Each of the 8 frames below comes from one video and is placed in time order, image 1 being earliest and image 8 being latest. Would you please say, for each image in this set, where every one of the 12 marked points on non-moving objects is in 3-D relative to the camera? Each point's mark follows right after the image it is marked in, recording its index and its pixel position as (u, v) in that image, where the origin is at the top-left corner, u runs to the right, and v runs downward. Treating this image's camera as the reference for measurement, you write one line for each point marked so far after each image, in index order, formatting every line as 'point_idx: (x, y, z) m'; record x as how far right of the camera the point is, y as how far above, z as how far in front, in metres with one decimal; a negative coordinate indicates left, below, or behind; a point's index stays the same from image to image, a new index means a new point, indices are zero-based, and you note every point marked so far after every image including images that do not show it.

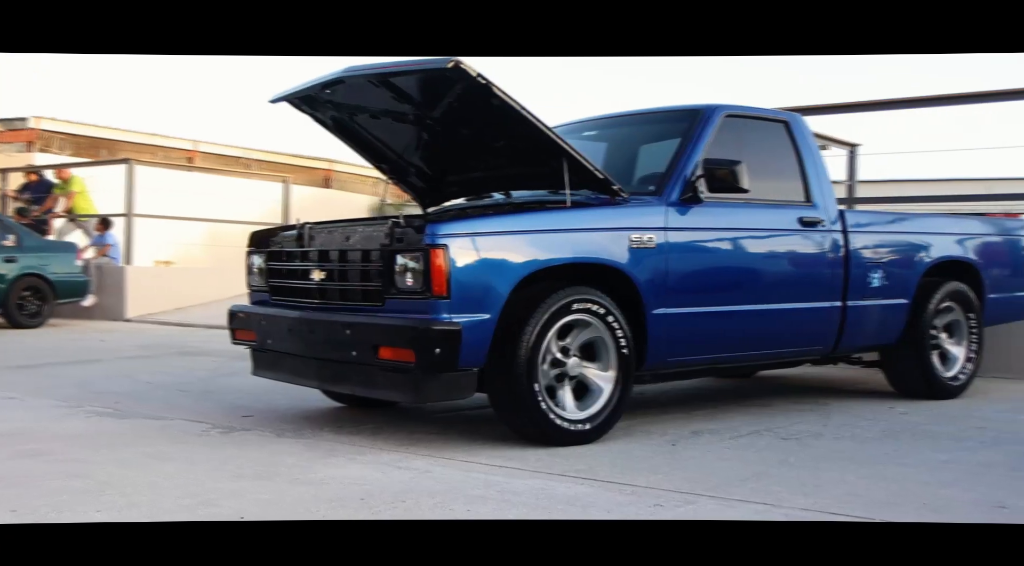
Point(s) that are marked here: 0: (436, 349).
0: (-0.3, -0.3, +5.2) m
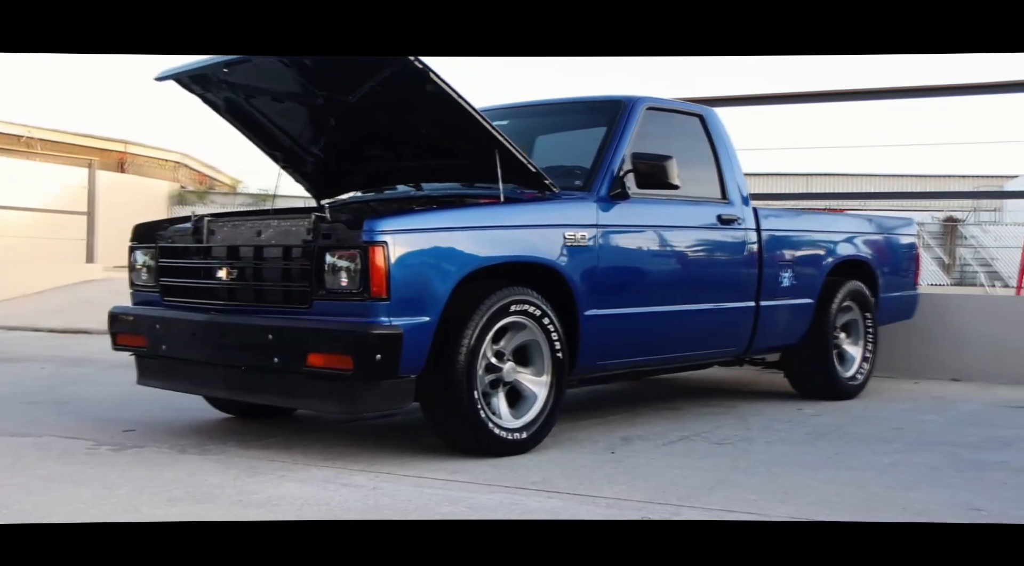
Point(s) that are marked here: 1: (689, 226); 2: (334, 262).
0: (-0.5, -0.3, +4.7) m
1: (+0.9, +0.3, +6.2) m
2: (-0.8, +0.1, +4.9) m
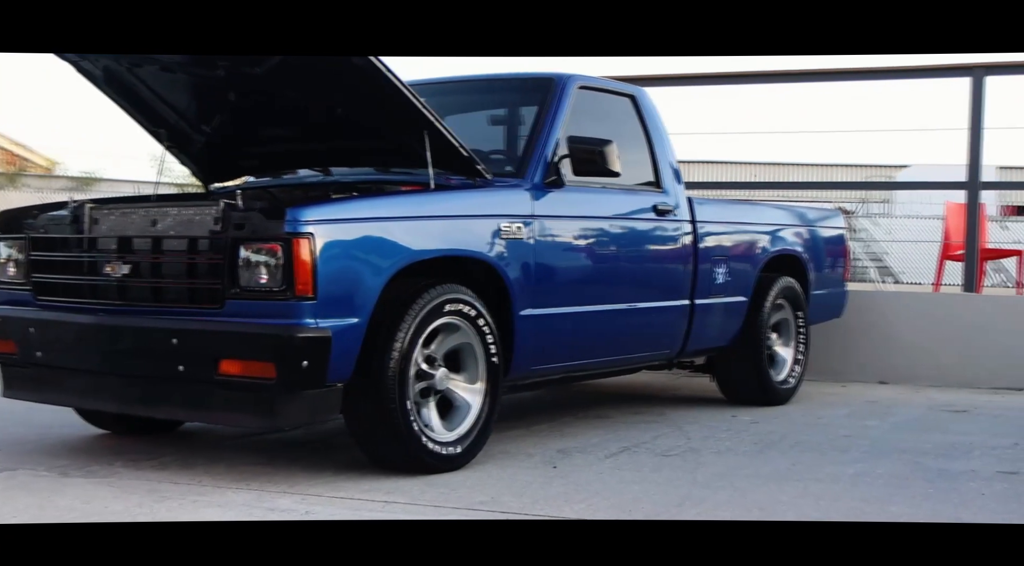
0: (-0.7, -0.3, +4.1) m
1: (+0.5, +0.3, +5.8) m
2: (-1.0, +0.1, +4.2) m
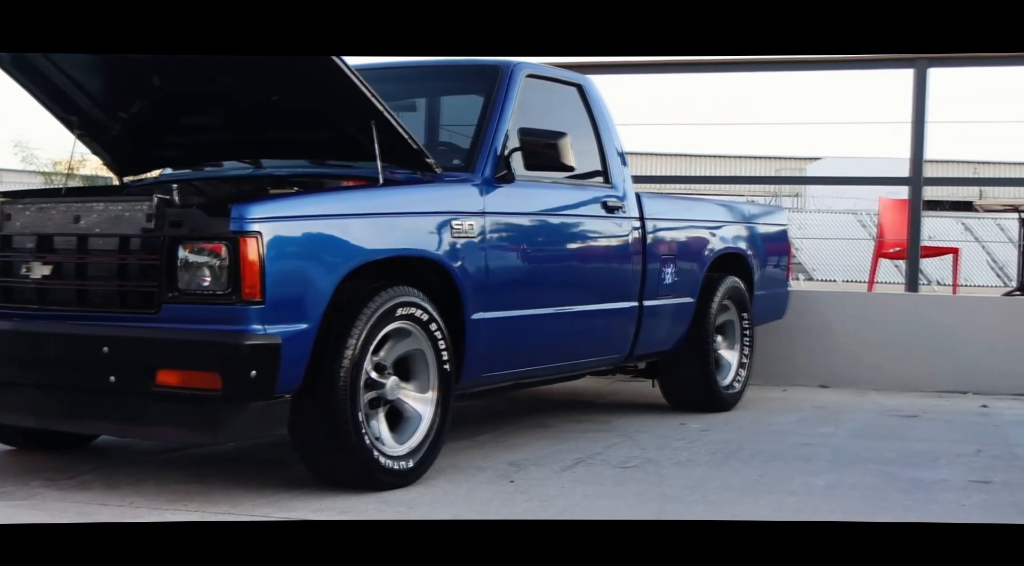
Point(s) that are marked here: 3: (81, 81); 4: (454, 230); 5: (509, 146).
0: (-0.8, -0.3, +3.7) m
1: (+0.2, +0.3, +5.5) m
2: (-1.1, +0.1, +3.8) m
3: (-2.0, +0.9, +5.3) m
4: (-0.2, +0.2, +4.8) m
5: (0.0, +0.7, +5.5) m
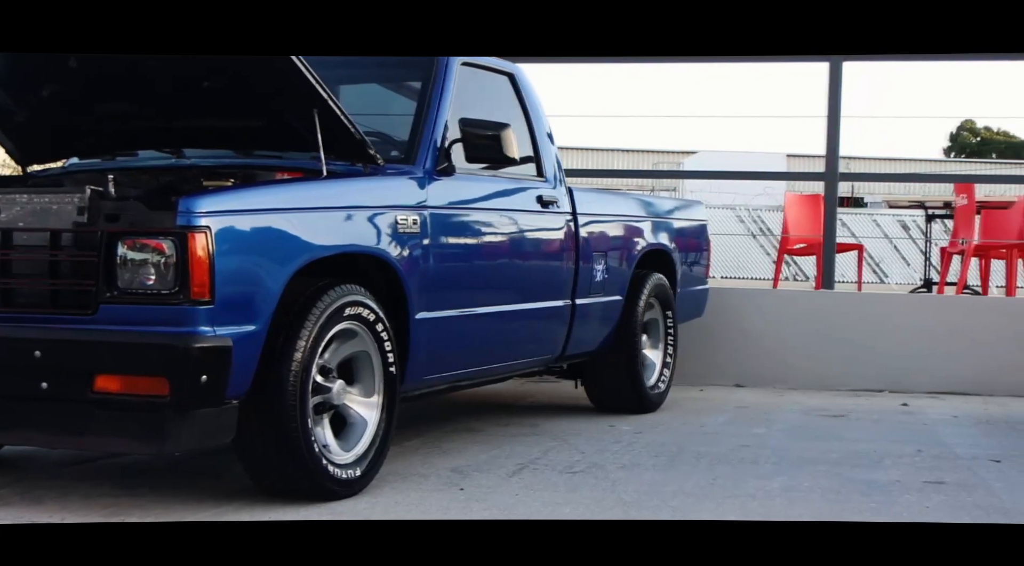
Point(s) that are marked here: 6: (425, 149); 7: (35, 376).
0: (-0.9, -0.3, +3.4) m
1: (-0.1, +0.3, +5.3) m
2: (-1.2, +0.1, +3.5) m
3: (-2.2, +0.9, +4.9) m
4: (-0.4, +0.2, +4.6) m
5: (-0.3, +0.7, +5.3) m
6: (-0.4, +0.6, +5.0) m
7: (-1.5, -0.3, +3.5) m
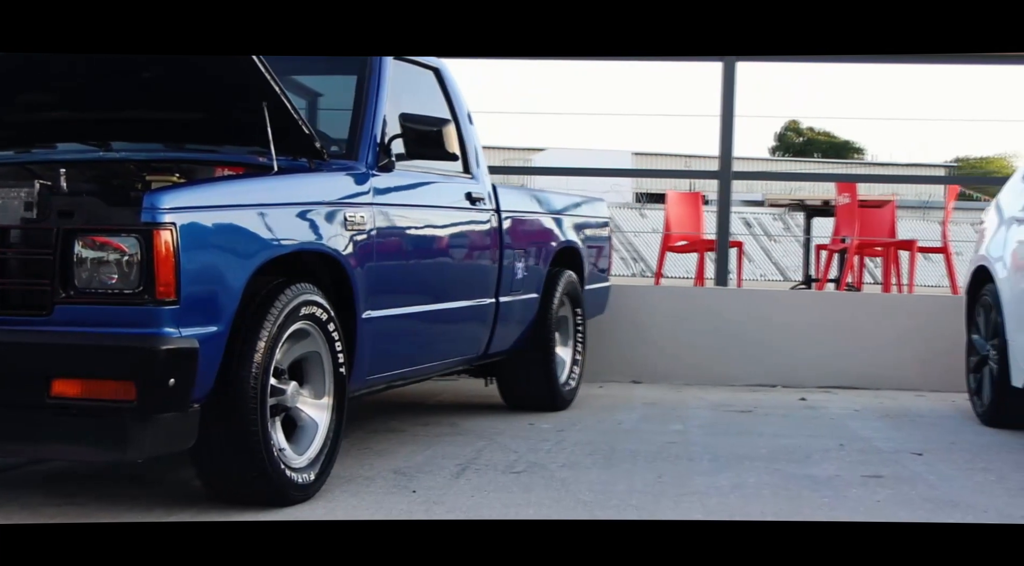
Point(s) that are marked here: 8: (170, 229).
0: (-1.0, -0.3, +3.3) m
1: (-0.4, +0.3, +5.3) m
2: (-1.2, +0.1, +3.3) m
3: (-2.4, +0.9, +4.6) m
4: (-0.6, +0.2, +4.5) m
5: (-0.6, +0.7, +5.2) m
6: (-0.6, +0.6, +4.9) m
7: (-1.5, -0.3, +3.3) m
8: (-1.0, +0.2, +3.4) m
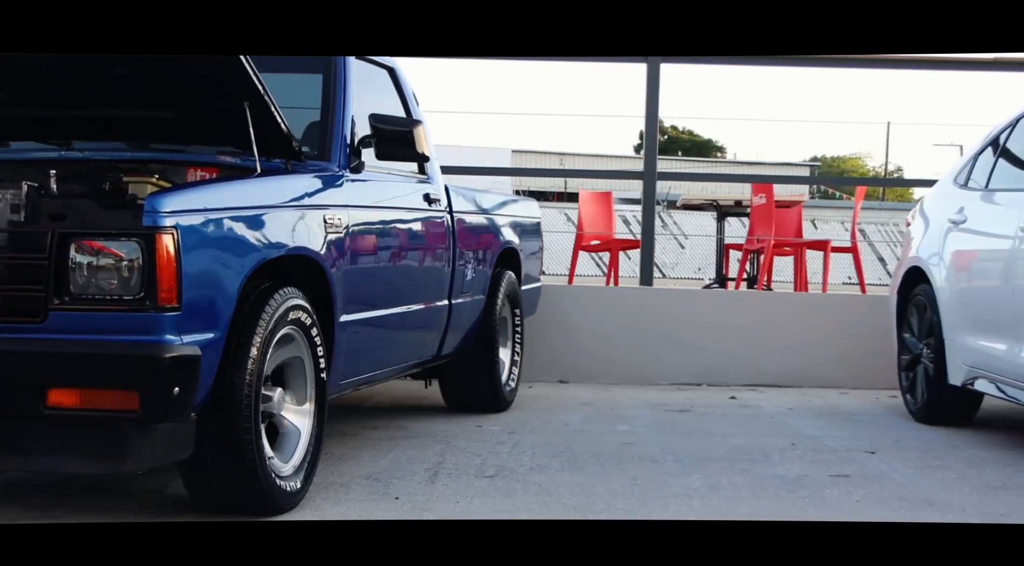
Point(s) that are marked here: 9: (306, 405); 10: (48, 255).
0: (-1.0, -0.3, +3.2) m
1: (-0.5, +0.3, +5.2) m
2: (-1.2, +0.1, +3.2) m
3: (-2.5, +0.9, +4.3) m
4: (-0.7, +0.2, +4.4) m
5: (-0.7, +0.7, +5.1) m
6: (-0.7, +0.6, +4.8) m
7: (-1.5, -0.3, +3.1) m
8: (-1.0, +0.1, +3.3) m
9: (-0.8, -0.5, +4.2) m
10: (-1.3, +0.1, +3.2) m
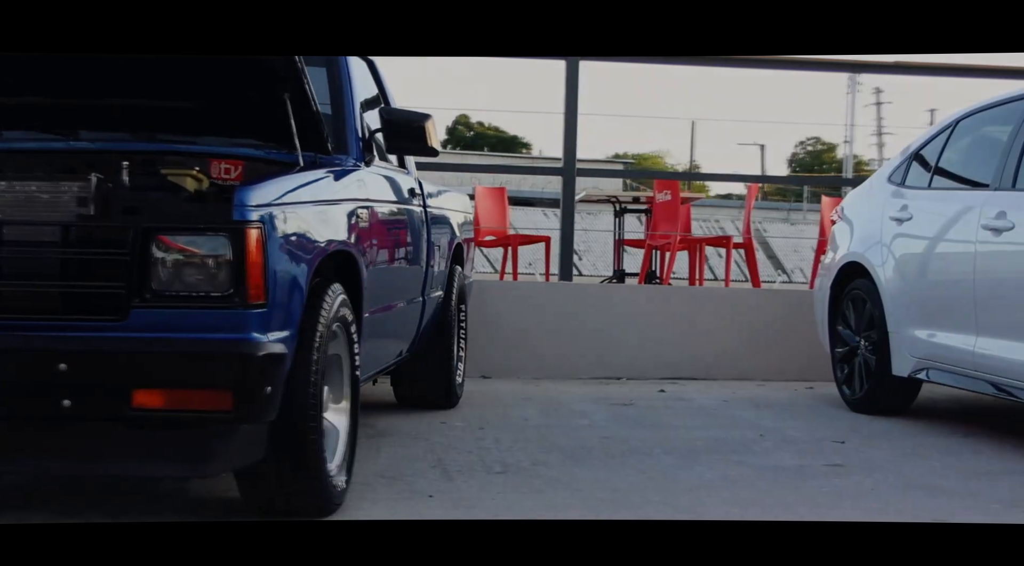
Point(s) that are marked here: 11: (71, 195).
0: (-0.7, -0.3, +3.1) m
1: (-0.5, +0.4, +5.2) m
2: (-0.9, +0.1, +3.1) m
3: (-2.4, +0.9, +4.1) m
4: (-0.6, +0.2, +4.3) m
5: (-0.7, +0.7, +5.1) m
6: (-0.7, +0.6, +4.8) m
7: (-1.2, -0.3, +3.0) m
8: (-0.7, +0.2, +3.2) m
9: (-0.6, -0.4, +4.2) m
10: (-1.0, +0.1, +3.1) m
11: (-1.2, +0.2, +3.1) m
